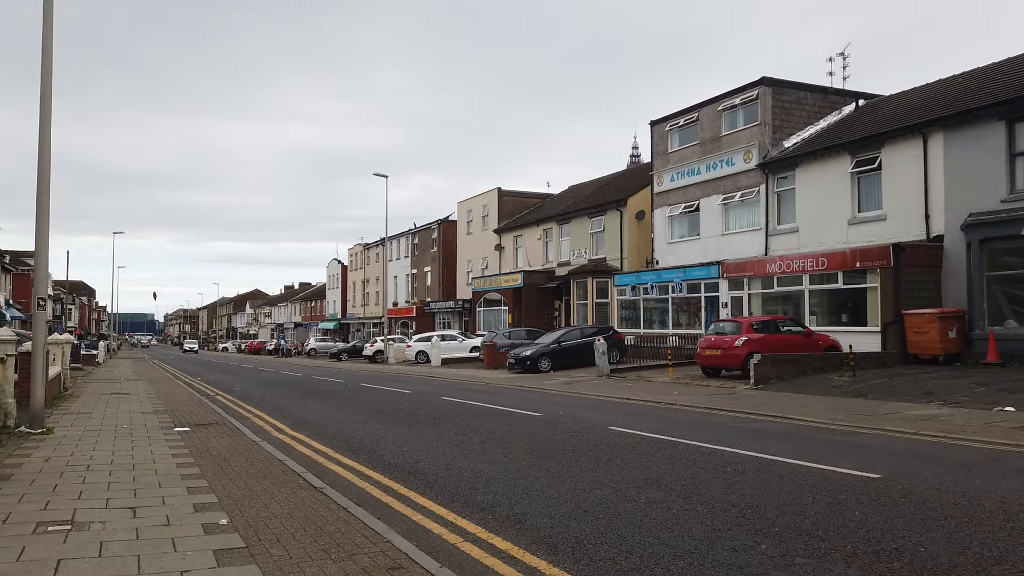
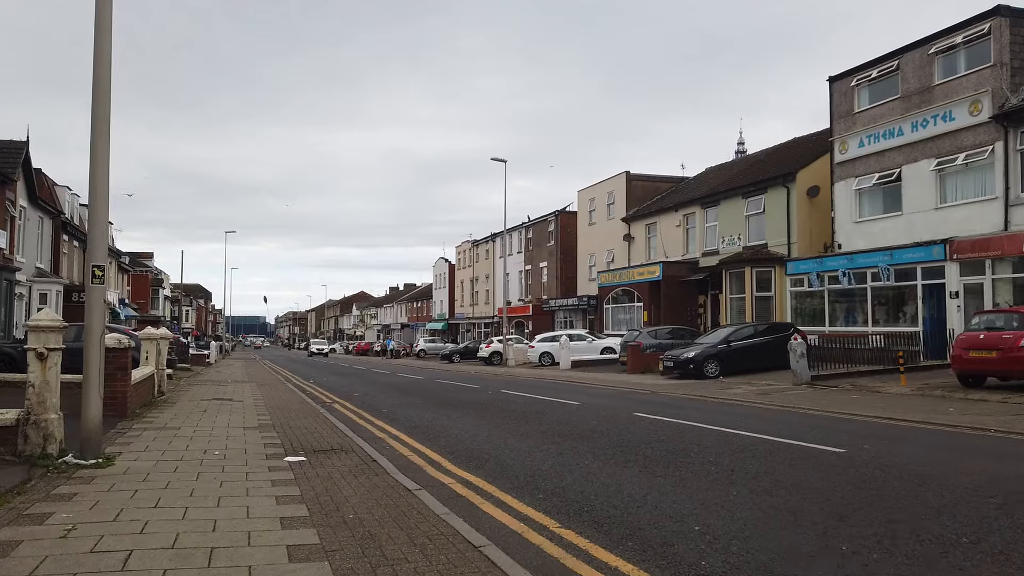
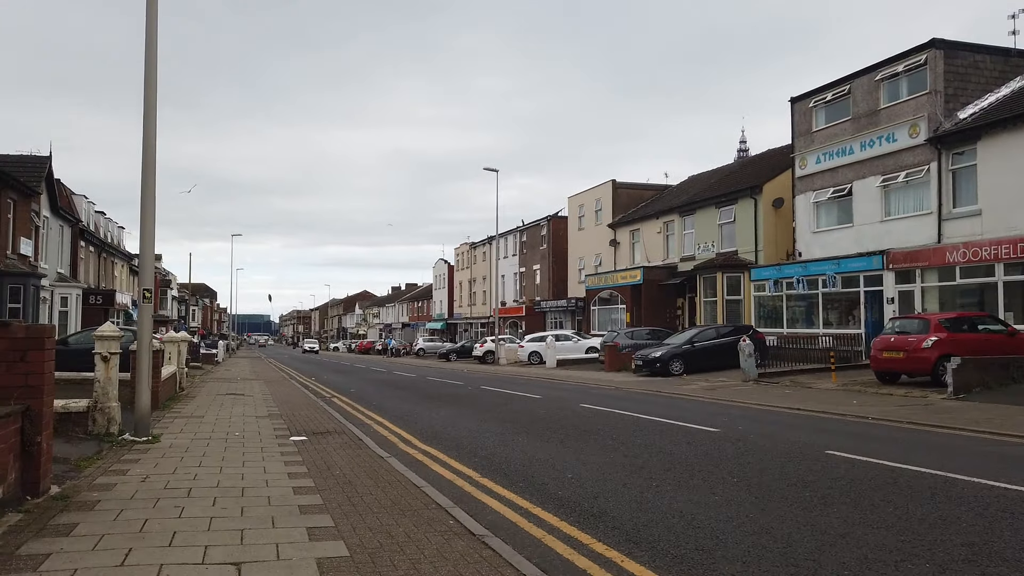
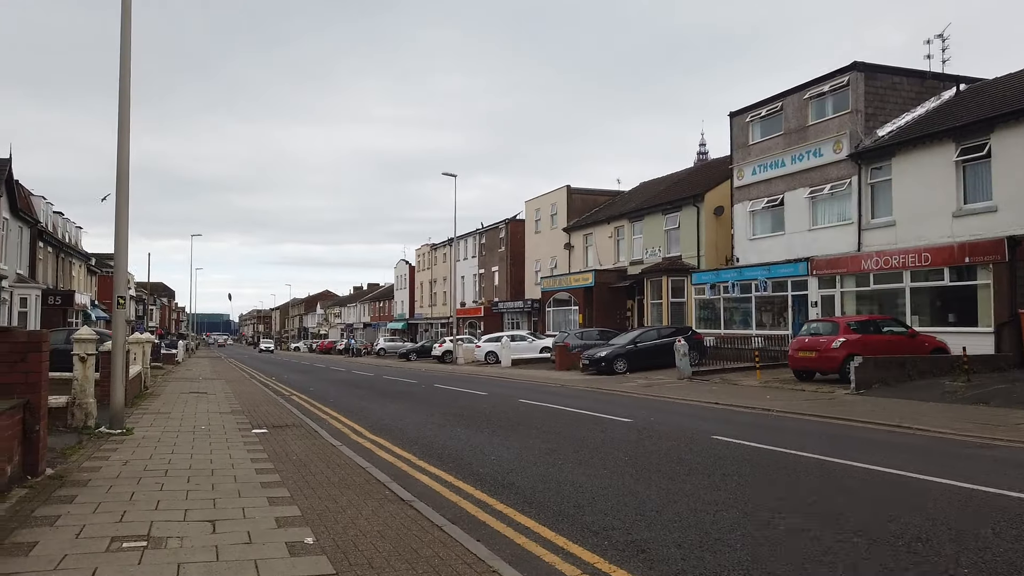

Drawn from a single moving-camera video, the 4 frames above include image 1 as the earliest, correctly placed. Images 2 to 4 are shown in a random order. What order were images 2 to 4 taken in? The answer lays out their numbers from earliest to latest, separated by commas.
4, 3, 2
